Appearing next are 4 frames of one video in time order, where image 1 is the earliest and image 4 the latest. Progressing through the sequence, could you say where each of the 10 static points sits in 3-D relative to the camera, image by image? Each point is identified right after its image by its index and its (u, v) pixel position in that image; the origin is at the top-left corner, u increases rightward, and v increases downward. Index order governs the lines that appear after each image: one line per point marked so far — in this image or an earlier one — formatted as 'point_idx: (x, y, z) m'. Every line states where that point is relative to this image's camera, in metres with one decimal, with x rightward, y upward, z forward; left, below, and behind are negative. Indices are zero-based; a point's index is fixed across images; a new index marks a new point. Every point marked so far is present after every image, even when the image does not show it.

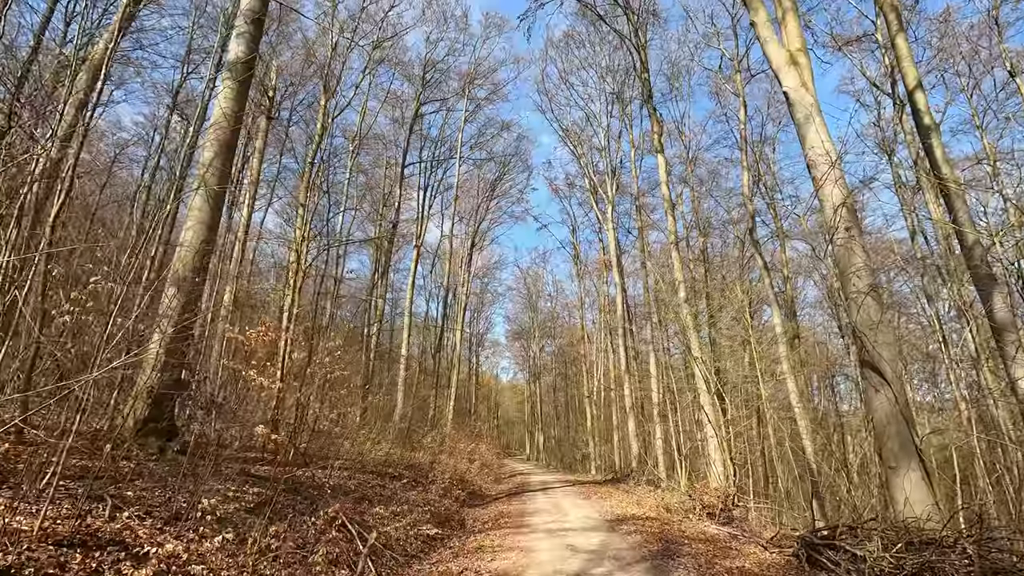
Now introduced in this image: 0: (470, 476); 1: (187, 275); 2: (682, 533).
0: (-1.1, -5.2, +14.3) m
1: (-3.7, +0.1, +5.9) m
2: (+2.3, -3.4, +7.1) m
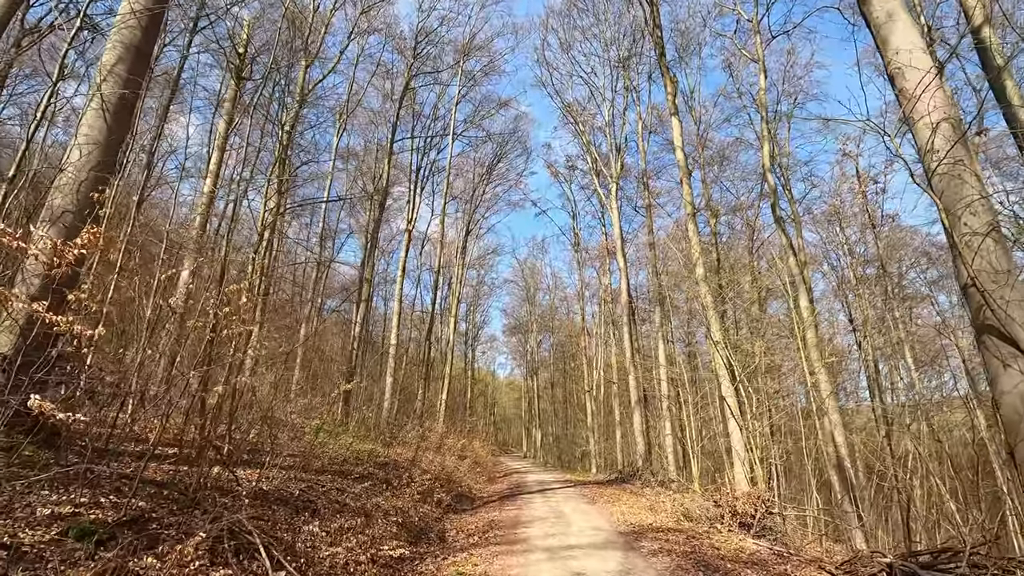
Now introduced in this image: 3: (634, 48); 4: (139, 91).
0: (-1.3, -4.6, +12.8) m
1: (-3.8, +0.7, +4.4) m
2: (+2.2, -2.9, +5.7) m
3: (+4.5, +8.9, +19.4) m
4: (-3.6, +1.9, +5.0) m
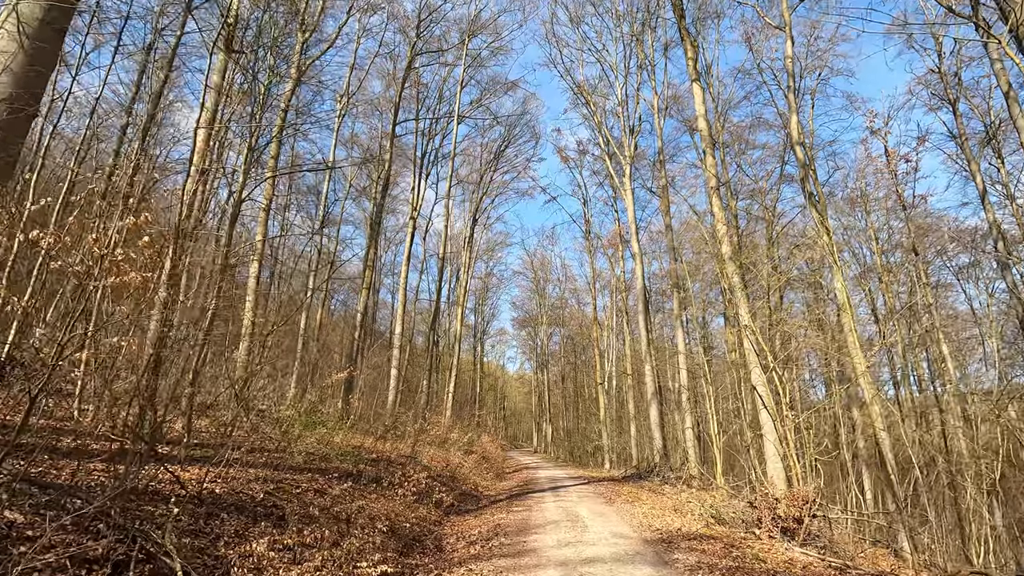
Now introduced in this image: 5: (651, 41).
0: (-1.1, -4.2, +12.0) m
1: (-3.8, +1.0, +3.6) m
2: (+2.3, -2.5, +4.8) m
3: (+4.8, +9.4, +18.3) m
4: (-3.6, +2.2, +4.2) m
5: (+5.0, +8.8, +18.5) m
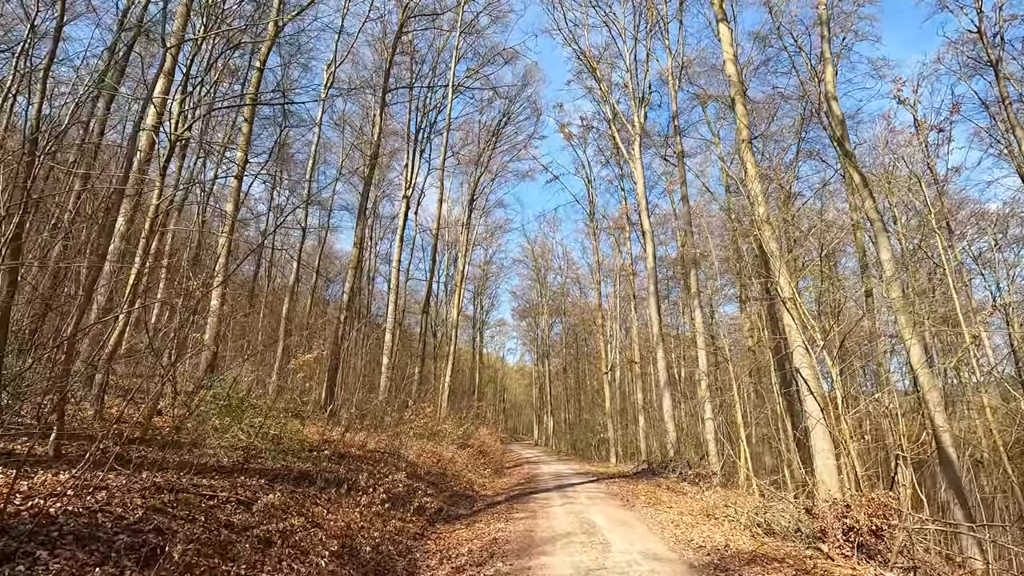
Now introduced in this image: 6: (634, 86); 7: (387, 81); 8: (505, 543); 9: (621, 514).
0: (-1.1, -3.7, +10.7) m
1: (-3.8, +1.4, +2.2) m
2: (+2.3, -2.1, +3.4) m
3: (+4.8, +10.0, +16.8) m
4: (-3.6, +2.6, +2.8) m
5: (+5.0, +9.5, +17.0) m
6: (+4.6, +7.6, +19.5) m
7: (-4.6, +7.7, +19.2) m
8: (-0.1, -2.6, +5.3) m
9: (+1.4, -2.8, +6.6) m
